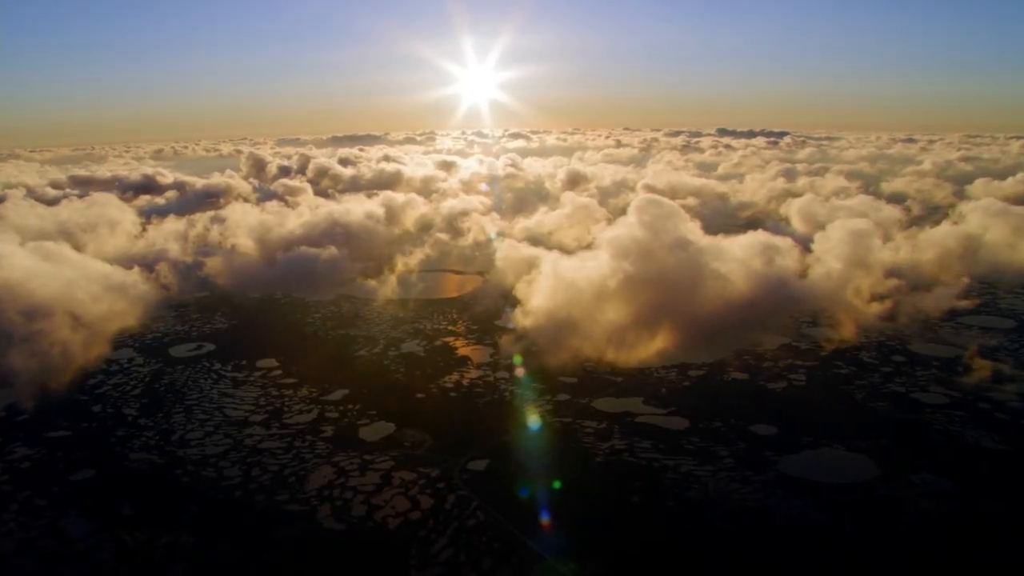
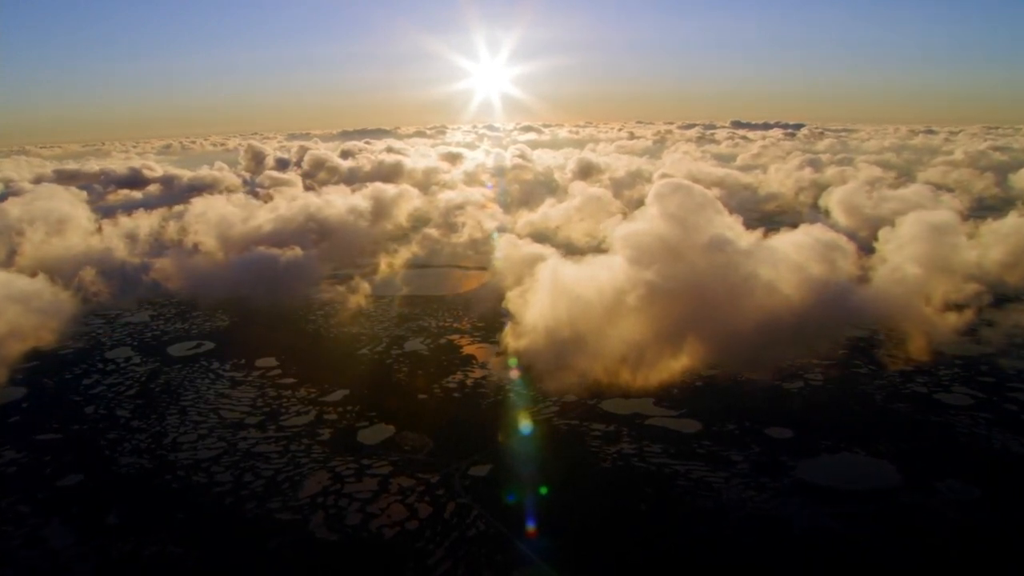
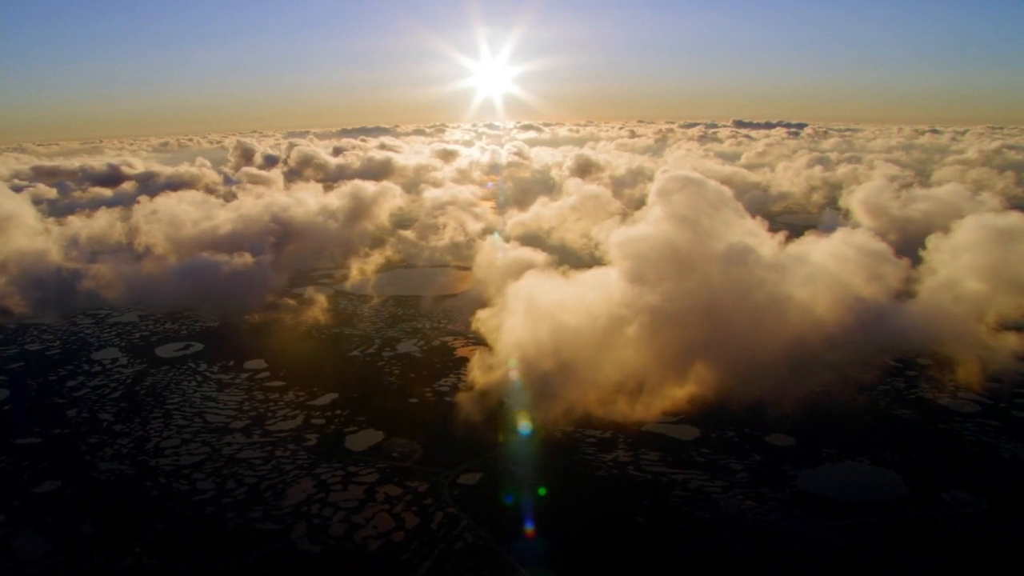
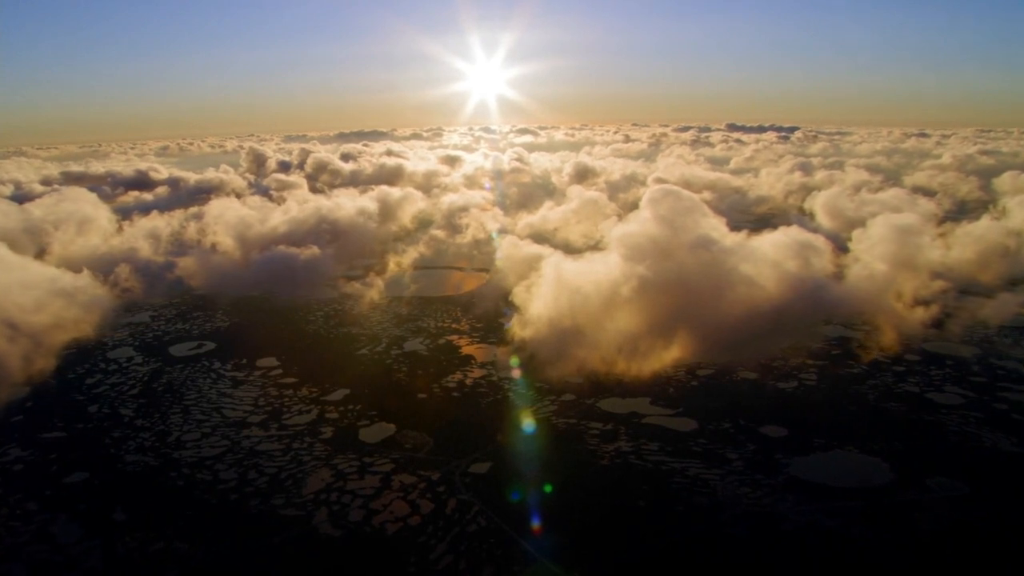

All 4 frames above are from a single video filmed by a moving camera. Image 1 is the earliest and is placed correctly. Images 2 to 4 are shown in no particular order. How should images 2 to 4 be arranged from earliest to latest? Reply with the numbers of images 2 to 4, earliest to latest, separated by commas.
4, 2, 3
